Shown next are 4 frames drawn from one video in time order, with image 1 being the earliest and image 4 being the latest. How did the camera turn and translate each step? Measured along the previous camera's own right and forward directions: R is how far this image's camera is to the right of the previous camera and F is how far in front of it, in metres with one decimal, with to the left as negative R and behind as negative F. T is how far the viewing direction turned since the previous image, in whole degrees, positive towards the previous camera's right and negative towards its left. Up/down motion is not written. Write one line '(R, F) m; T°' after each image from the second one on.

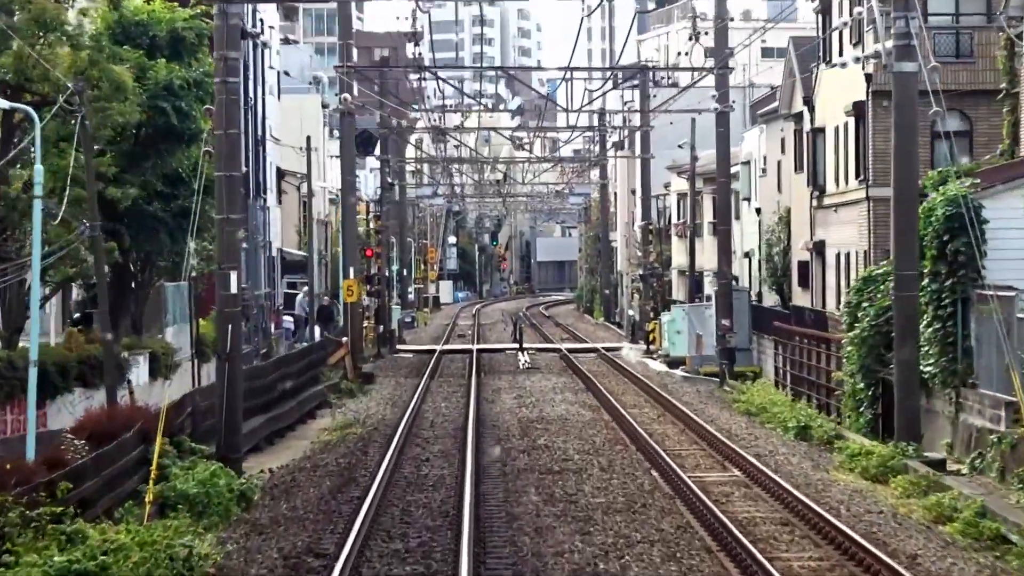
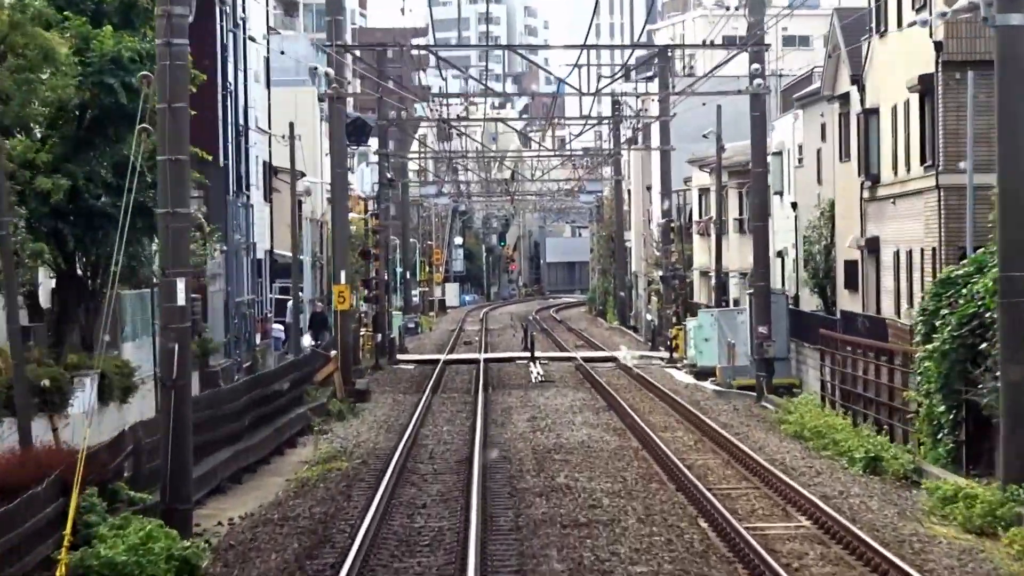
(0.0, +2.9) m; 0°
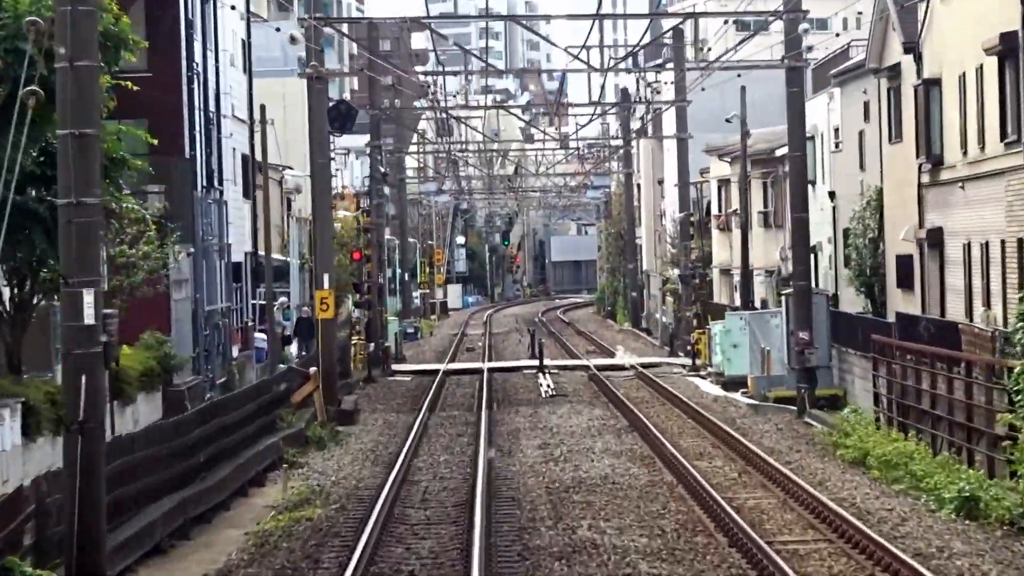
(0.0, +2.8) m; 0°
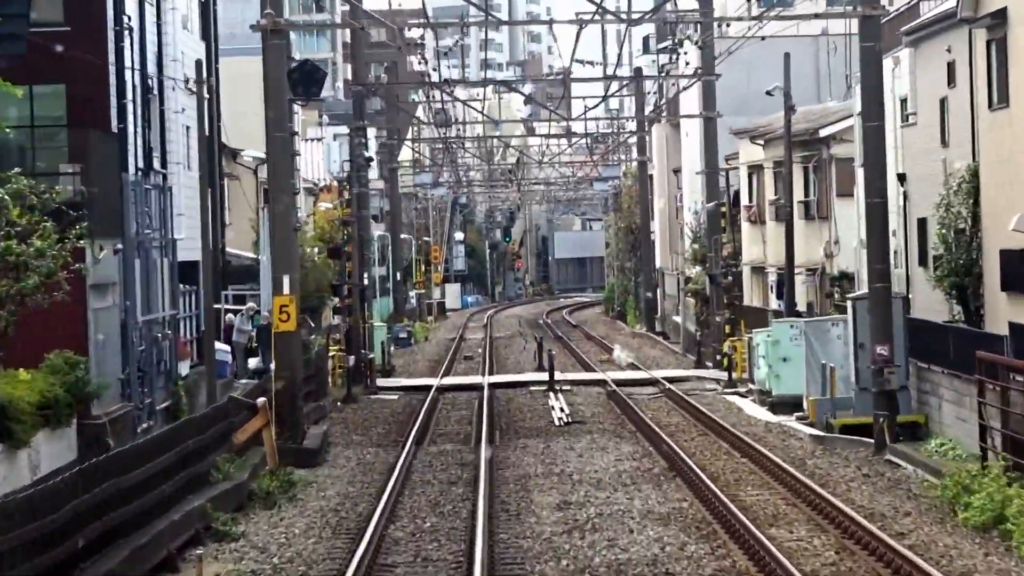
(0.0, +4.1) m; 0°
